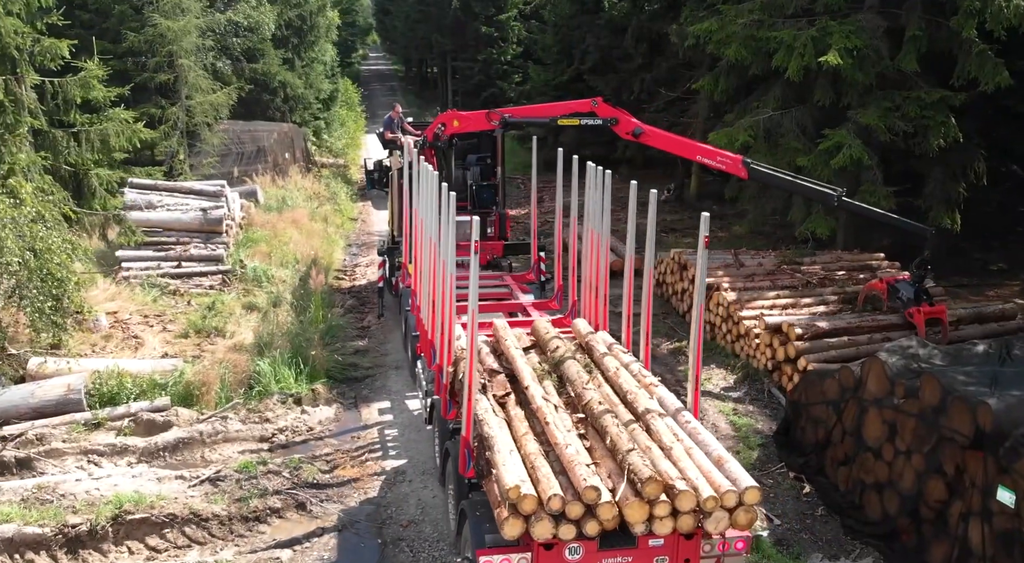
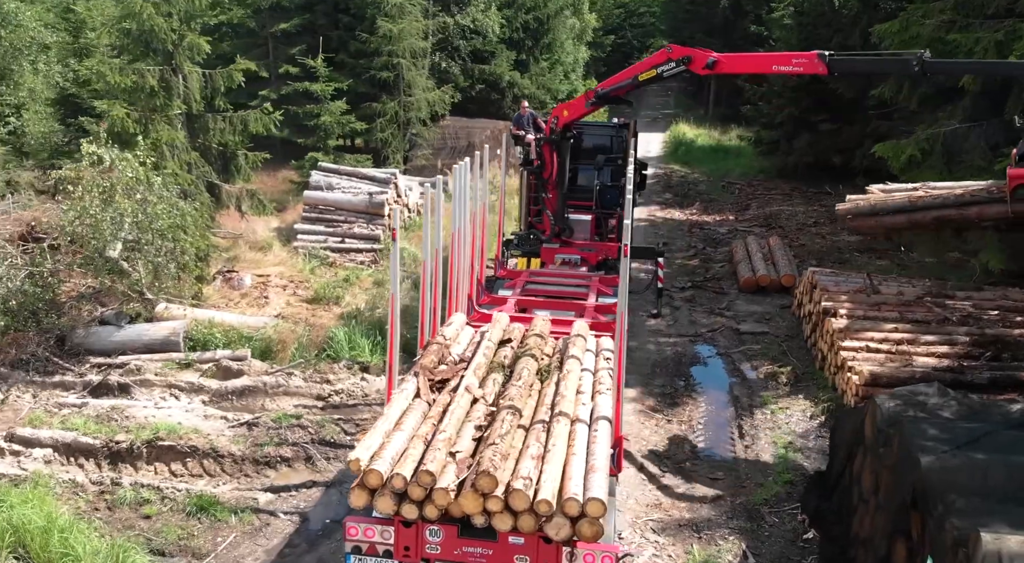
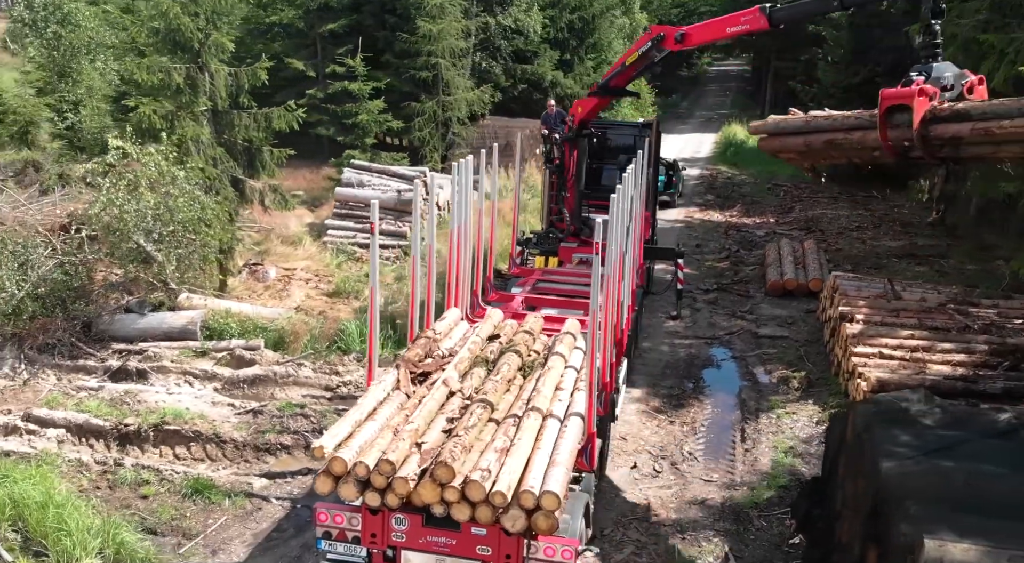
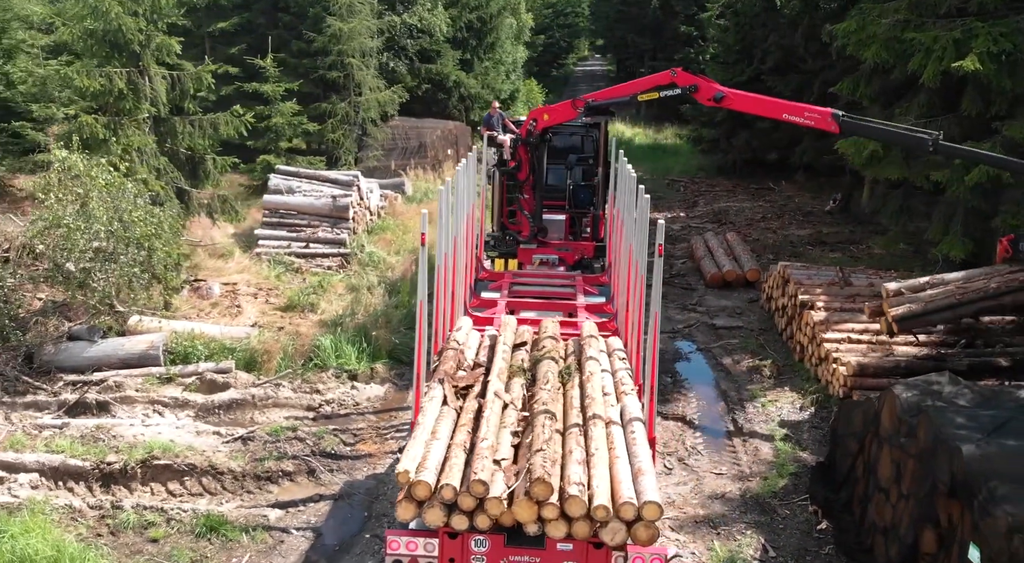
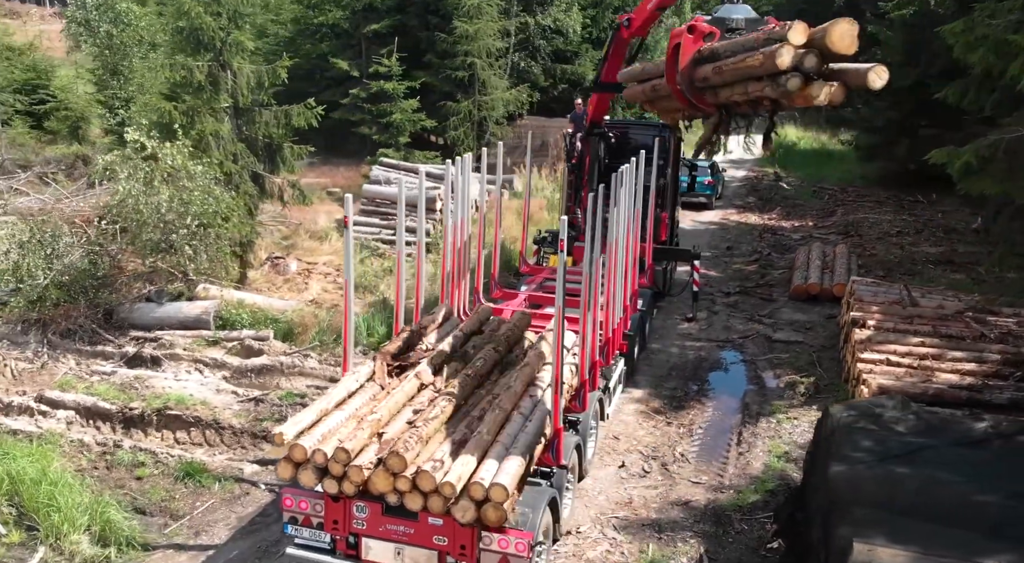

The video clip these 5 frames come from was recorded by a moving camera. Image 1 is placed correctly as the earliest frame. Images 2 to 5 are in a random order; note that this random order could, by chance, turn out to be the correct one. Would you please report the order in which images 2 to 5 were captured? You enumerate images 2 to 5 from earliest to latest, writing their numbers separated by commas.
4, 2, 3, 5
